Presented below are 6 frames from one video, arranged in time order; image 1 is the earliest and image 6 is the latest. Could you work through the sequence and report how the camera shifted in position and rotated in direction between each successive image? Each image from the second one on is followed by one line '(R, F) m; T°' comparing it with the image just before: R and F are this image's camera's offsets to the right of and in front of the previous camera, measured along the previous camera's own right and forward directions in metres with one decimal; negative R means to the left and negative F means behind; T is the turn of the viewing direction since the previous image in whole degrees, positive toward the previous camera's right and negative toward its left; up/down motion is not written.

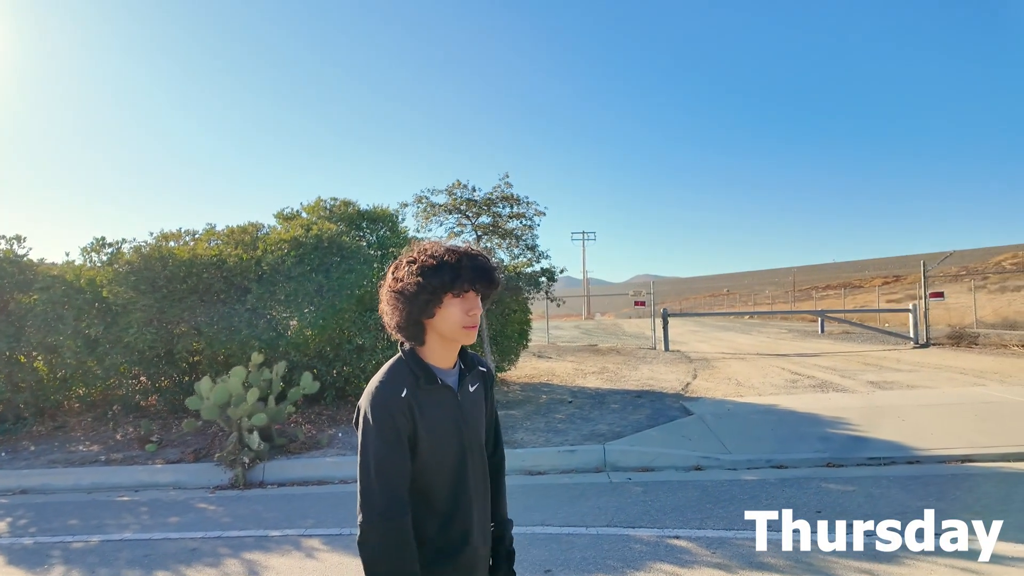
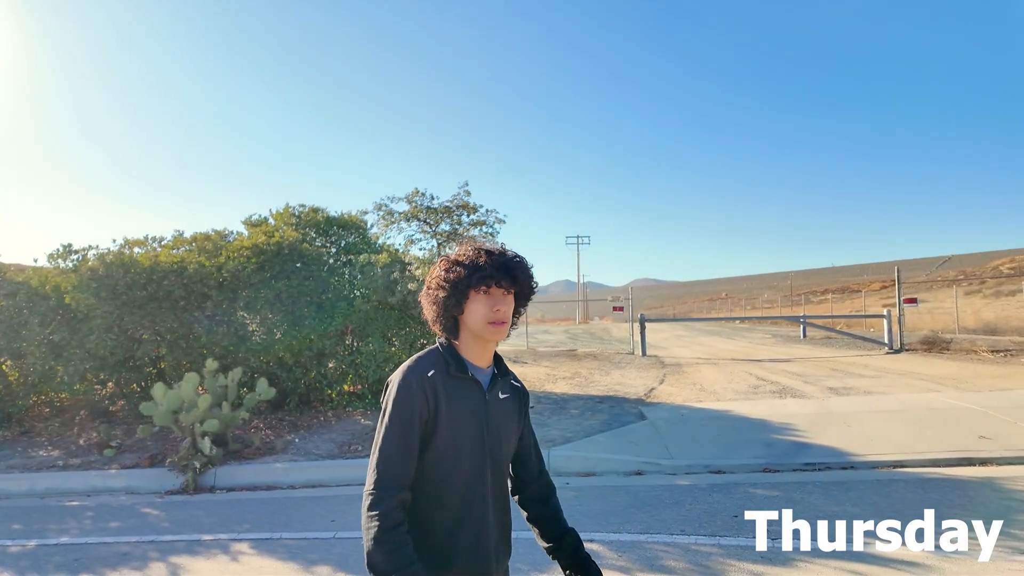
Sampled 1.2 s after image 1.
(+0.5, -0.1) m; 0°
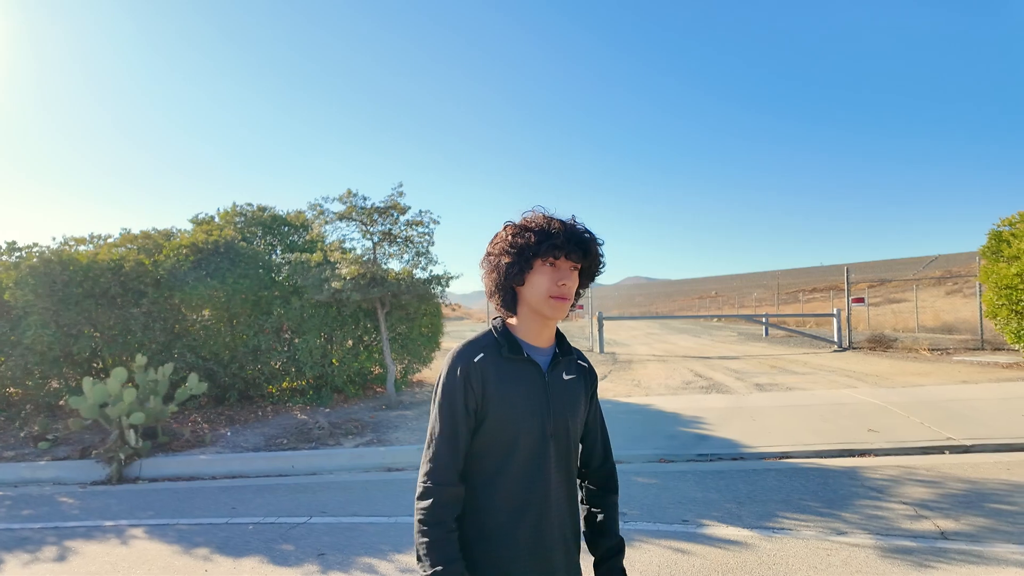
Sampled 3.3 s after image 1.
(+0.8, -0.3) m; +1°
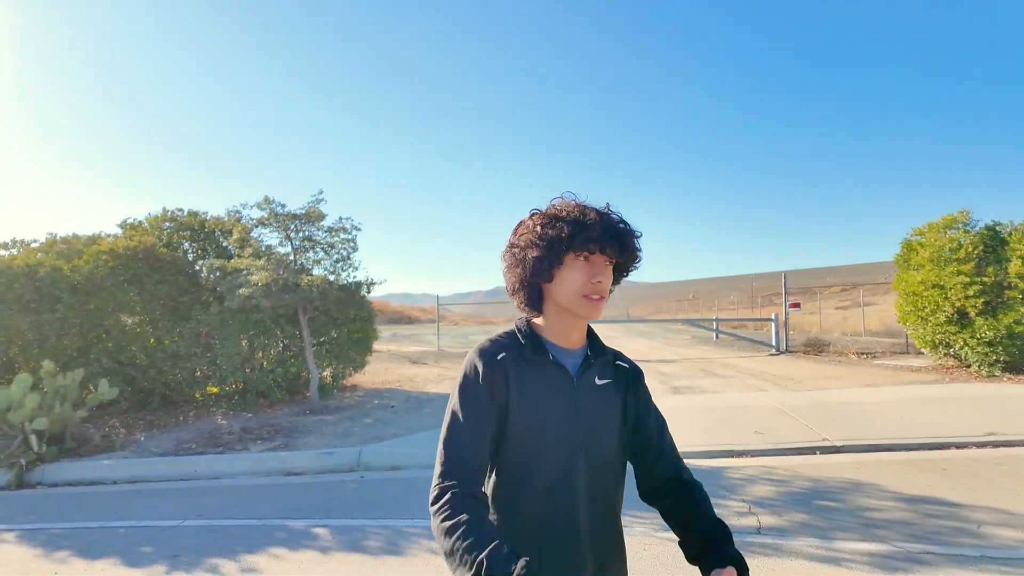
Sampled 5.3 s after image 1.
(+0.9, -0.2) m; +2°
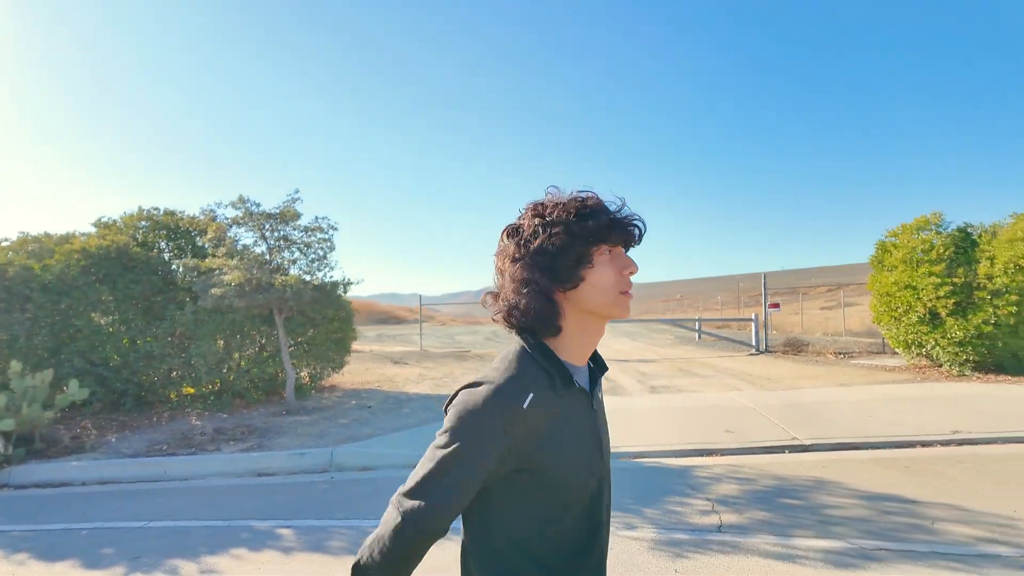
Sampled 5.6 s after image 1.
(+0.2, 0.0) m; +1°
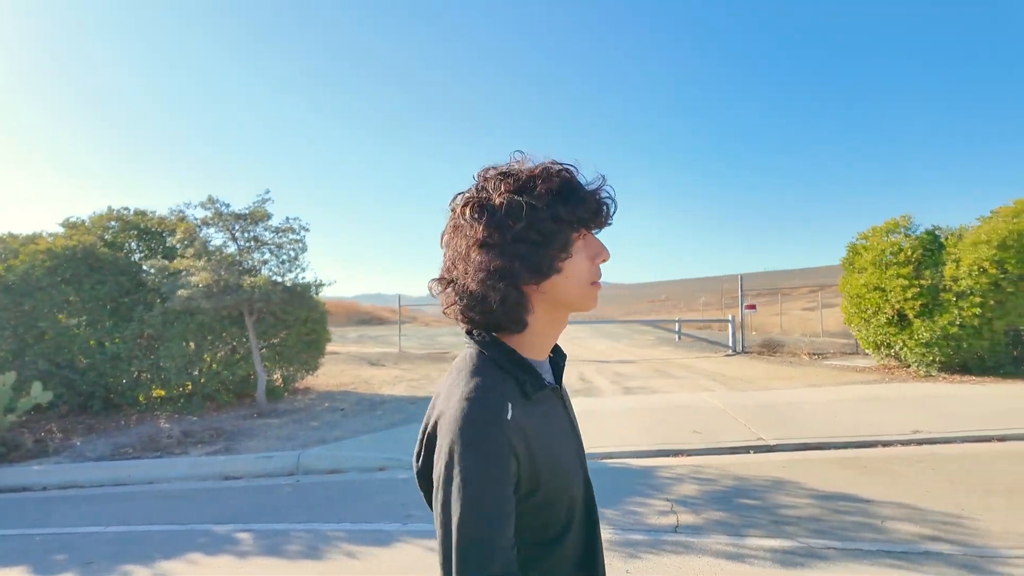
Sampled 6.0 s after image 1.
(+0.2, 0.0) m; +1°
